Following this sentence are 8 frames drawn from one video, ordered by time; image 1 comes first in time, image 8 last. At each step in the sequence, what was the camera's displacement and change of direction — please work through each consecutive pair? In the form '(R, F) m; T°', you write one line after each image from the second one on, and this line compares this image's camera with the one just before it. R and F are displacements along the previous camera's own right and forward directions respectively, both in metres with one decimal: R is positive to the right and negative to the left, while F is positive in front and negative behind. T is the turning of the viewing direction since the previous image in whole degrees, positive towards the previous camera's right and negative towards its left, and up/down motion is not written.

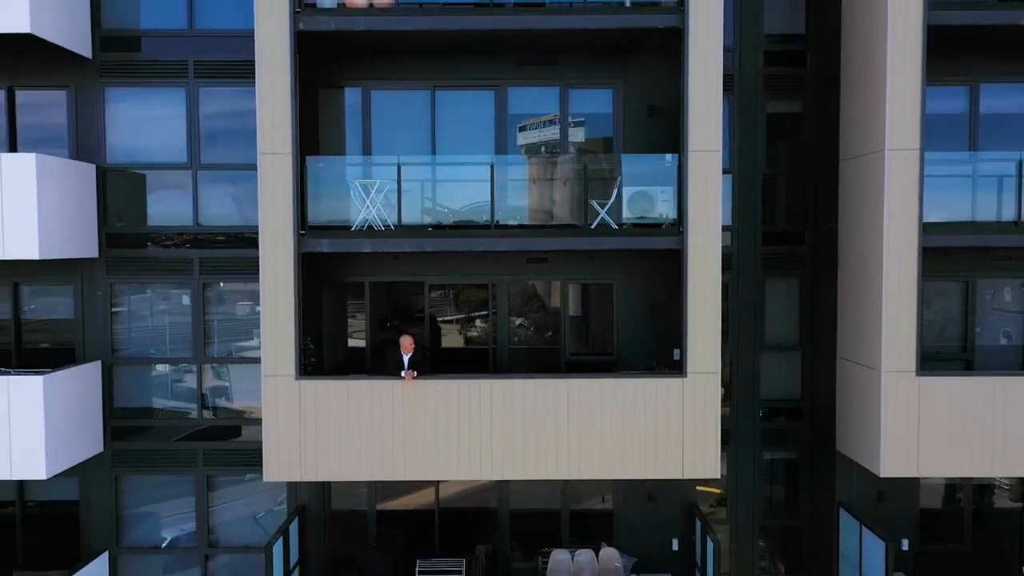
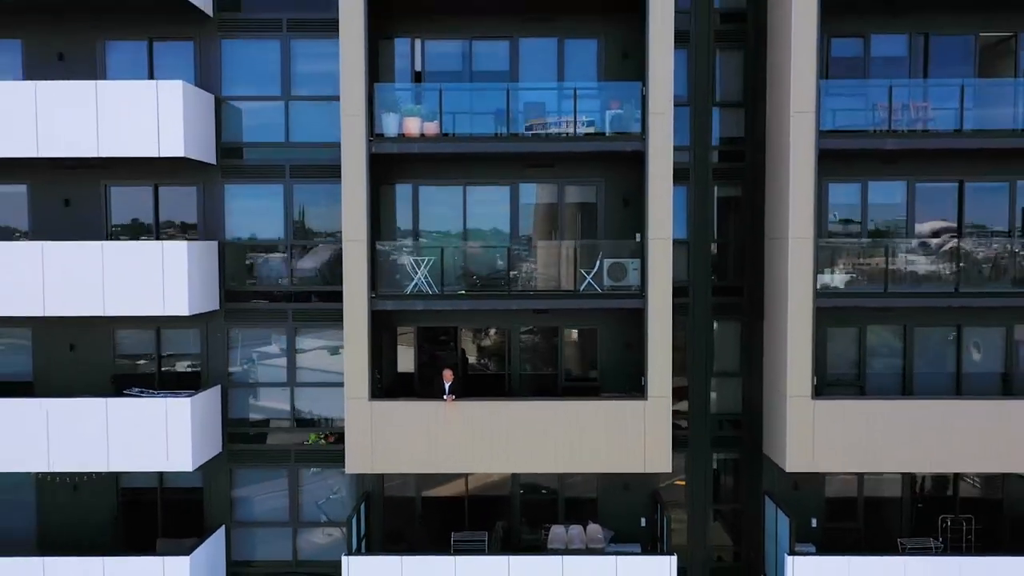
(0.0, -2.5) m; -1°
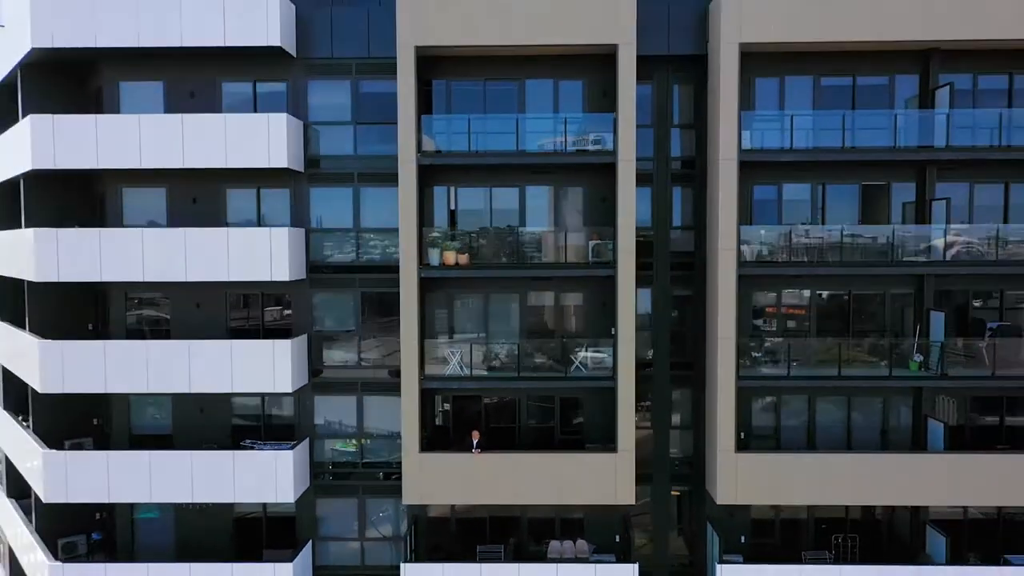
(0.0, -3.5) m; -1°
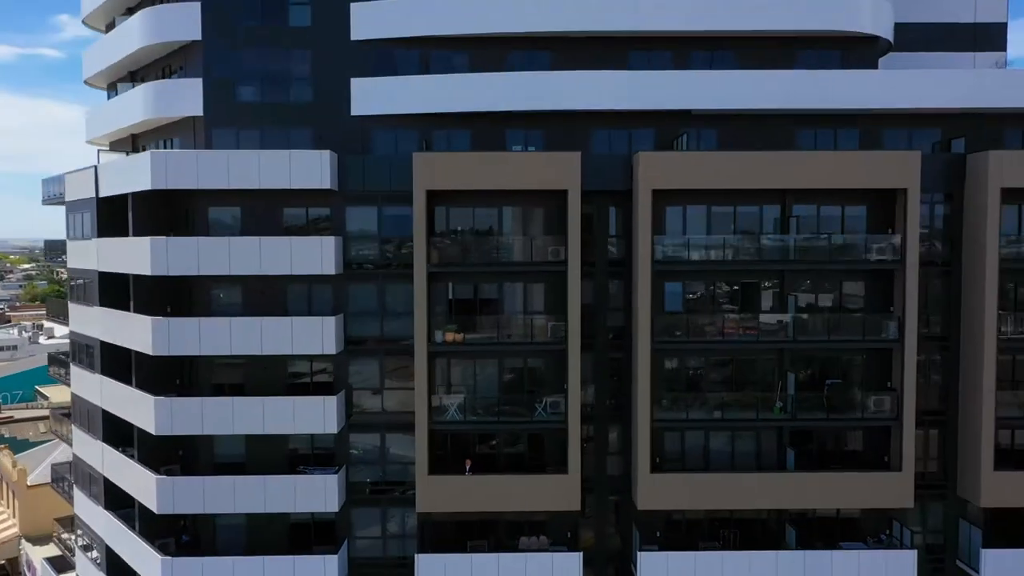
(-0.3, -5.1) m; +2°
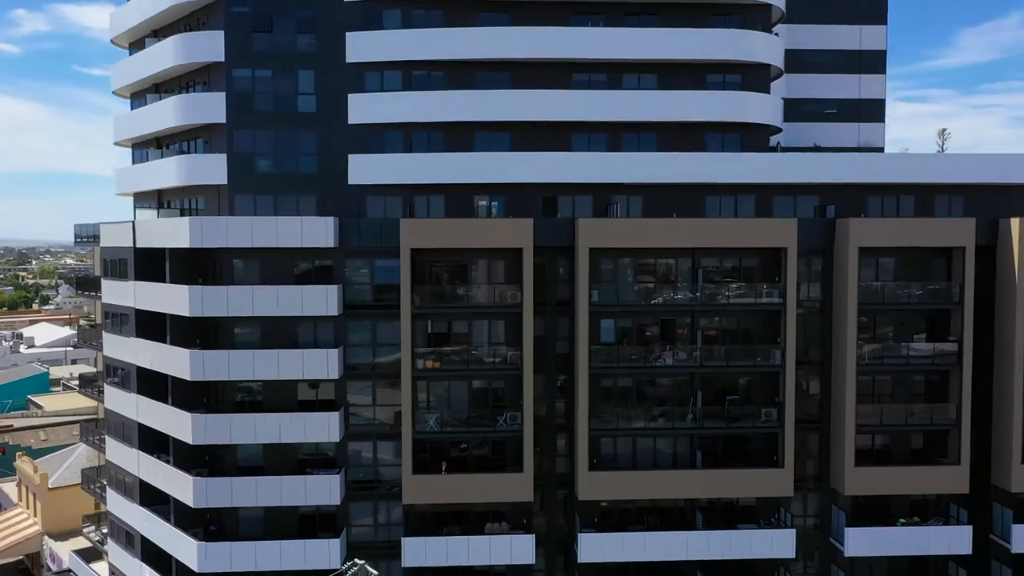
(0.0, -4.6) m; +2°
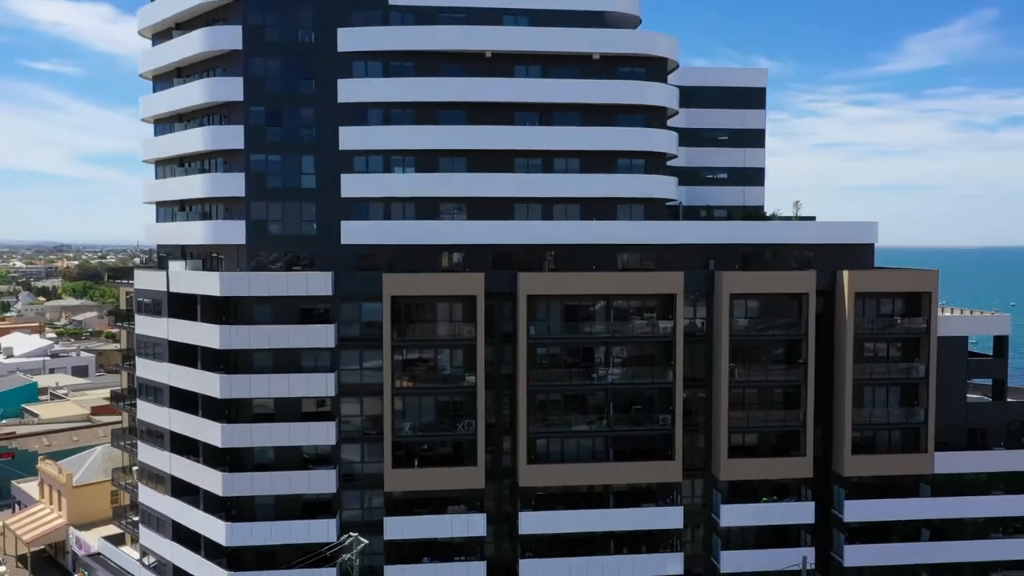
(+0.1, -6.9) m; +3°
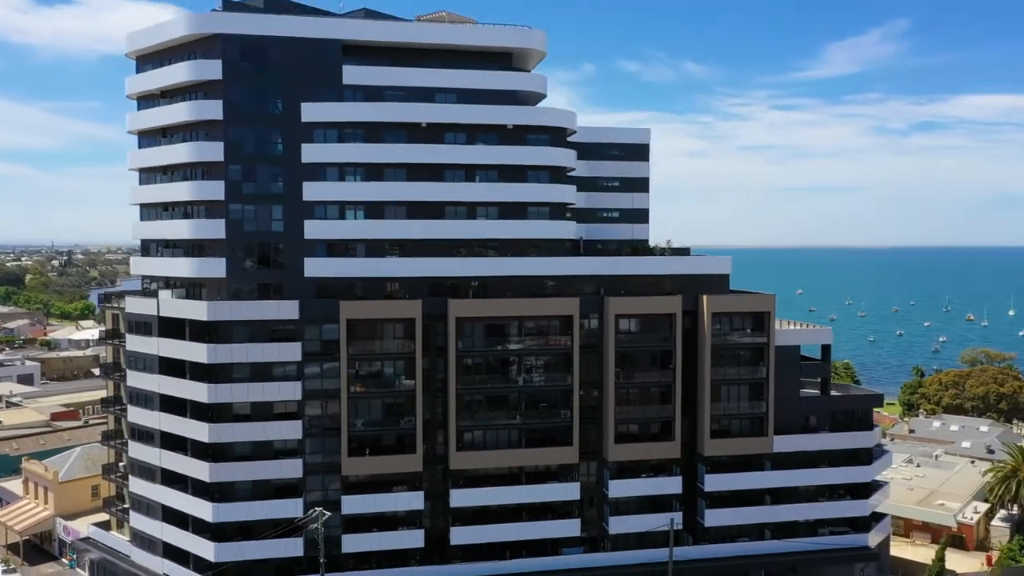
(+0.1, -7.6) m; +5°
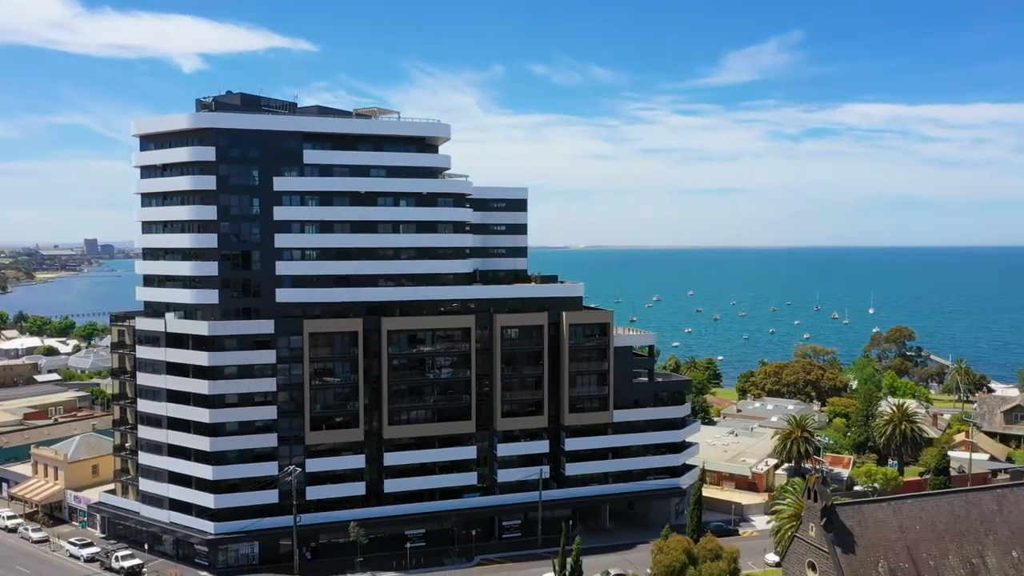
(-0.4, -15.4) m; +7°
